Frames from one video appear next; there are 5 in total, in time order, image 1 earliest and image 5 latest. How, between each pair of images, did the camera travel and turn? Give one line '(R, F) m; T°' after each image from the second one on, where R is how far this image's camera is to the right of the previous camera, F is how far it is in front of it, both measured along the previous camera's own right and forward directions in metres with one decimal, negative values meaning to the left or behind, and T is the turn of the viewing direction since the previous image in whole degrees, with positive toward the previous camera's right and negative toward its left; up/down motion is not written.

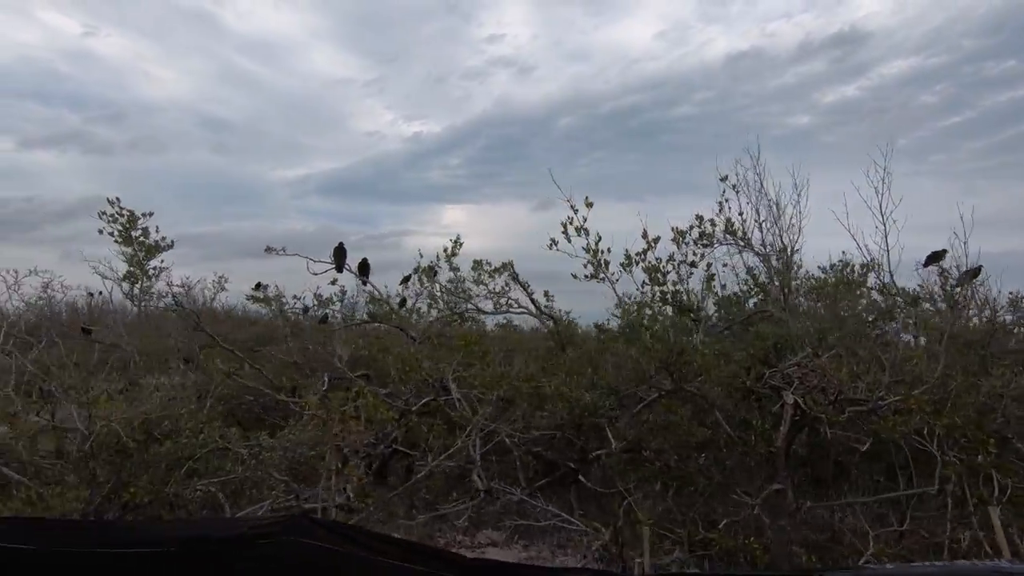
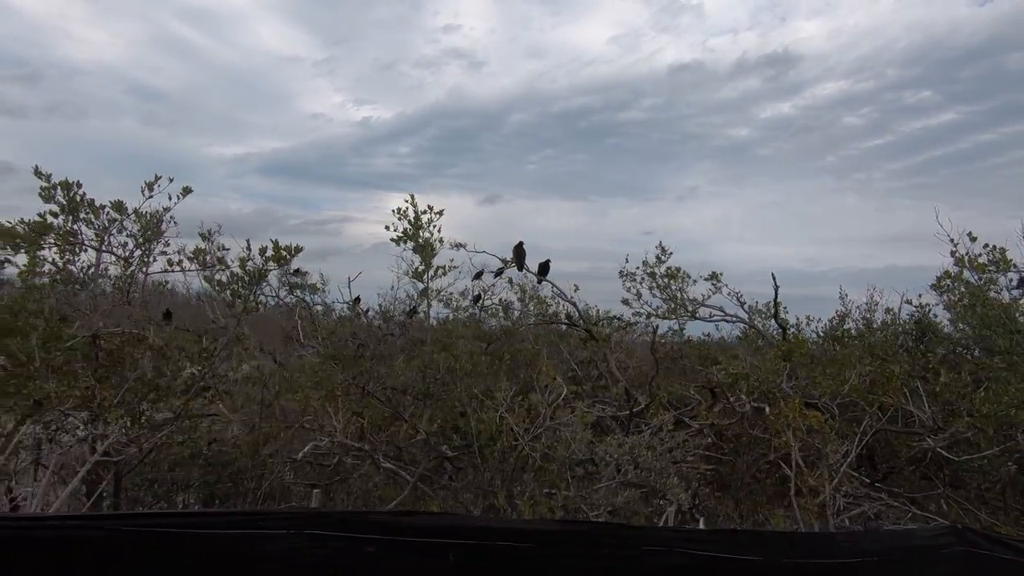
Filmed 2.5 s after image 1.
(-4.3, +0.1) m; +6°
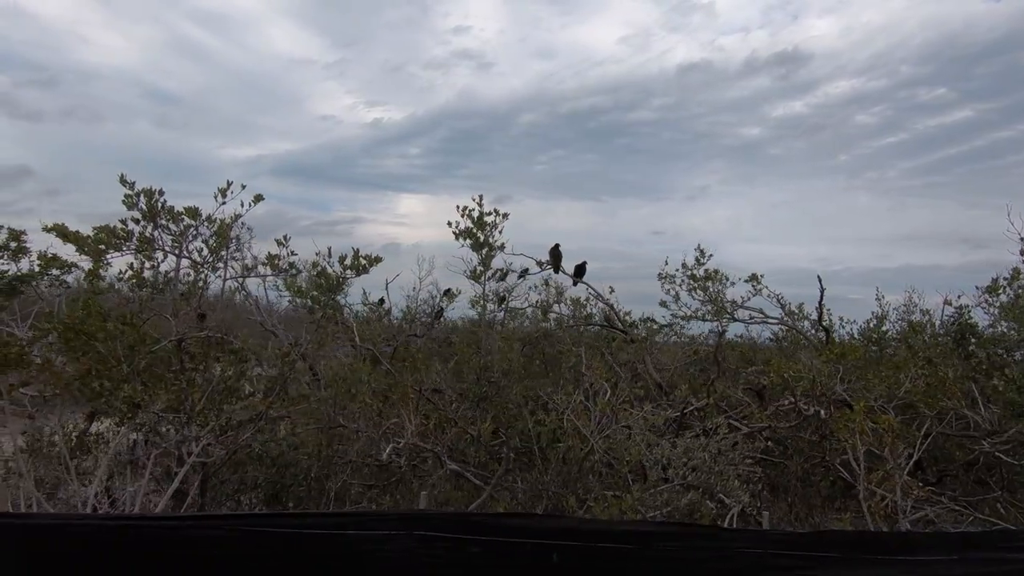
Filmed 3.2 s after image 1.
(-0.5, -0.1) m; -1°
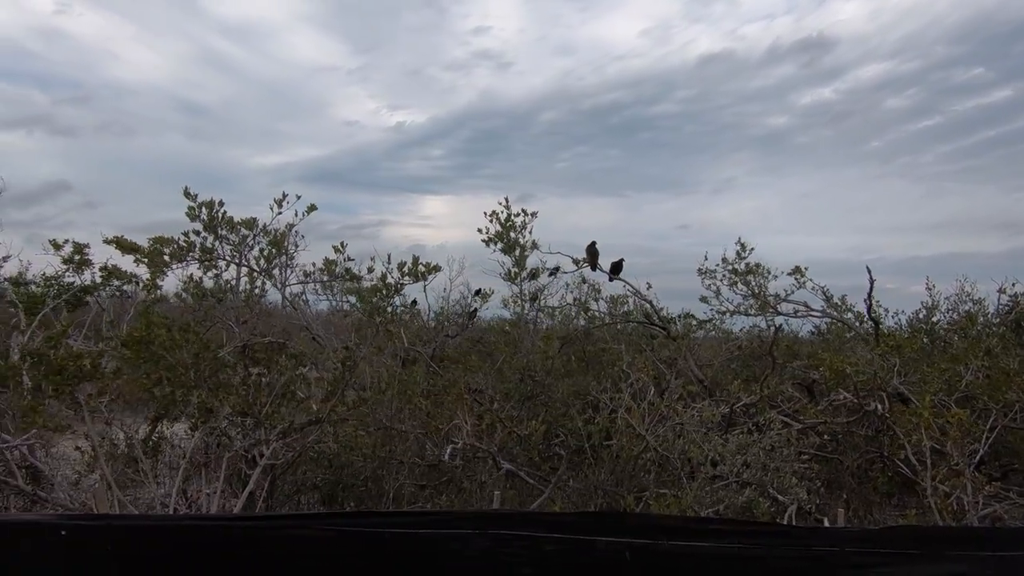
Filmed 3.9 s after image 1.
(-0.2, 0.0) m; -3°
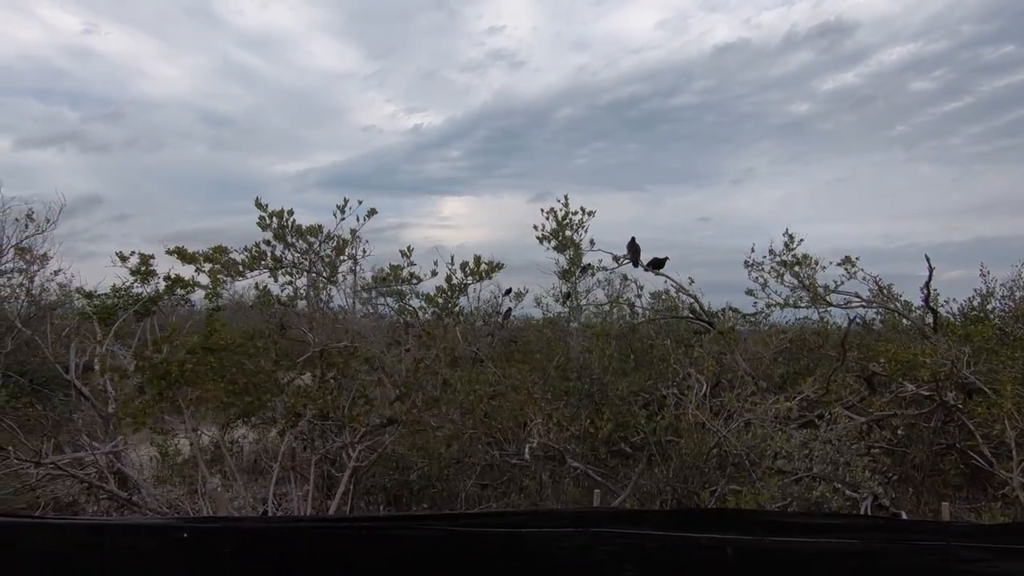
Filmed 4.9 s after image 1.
(-0.4, 0.0) m; -2°
